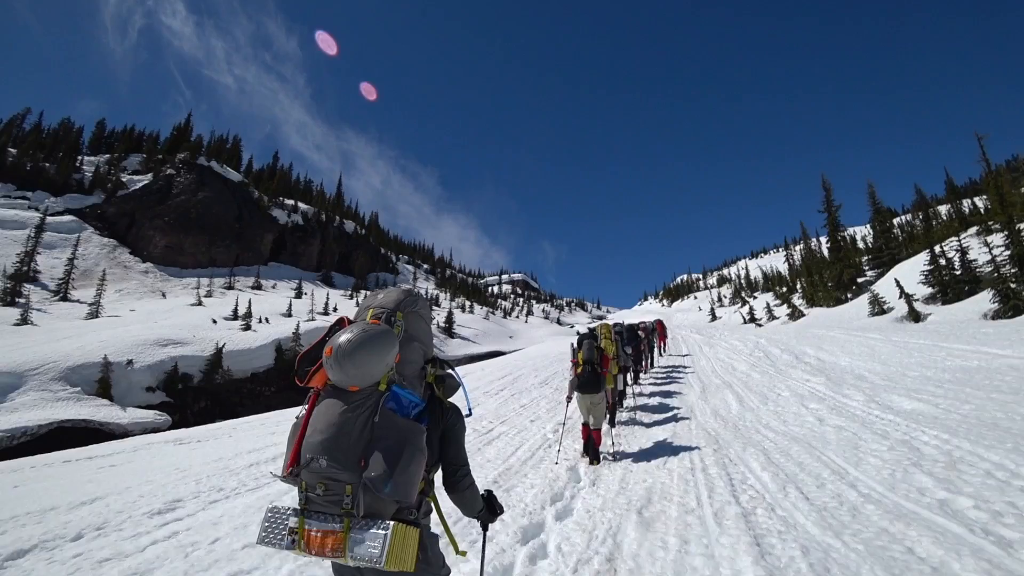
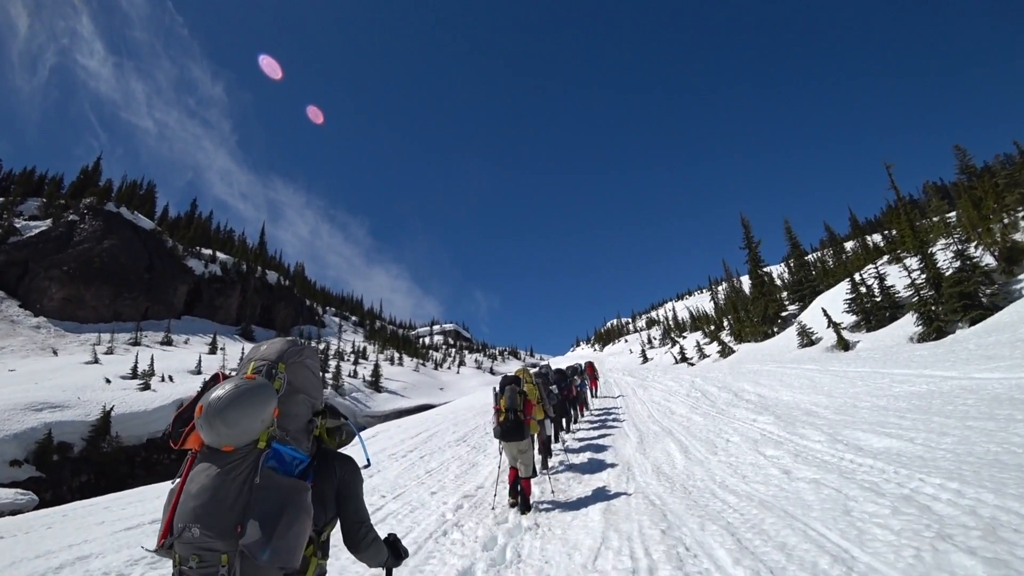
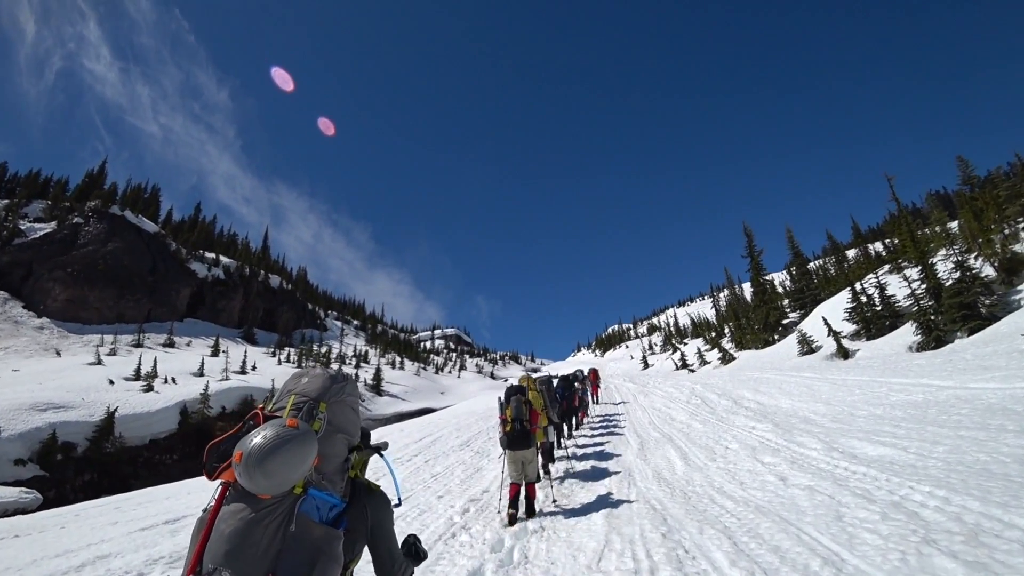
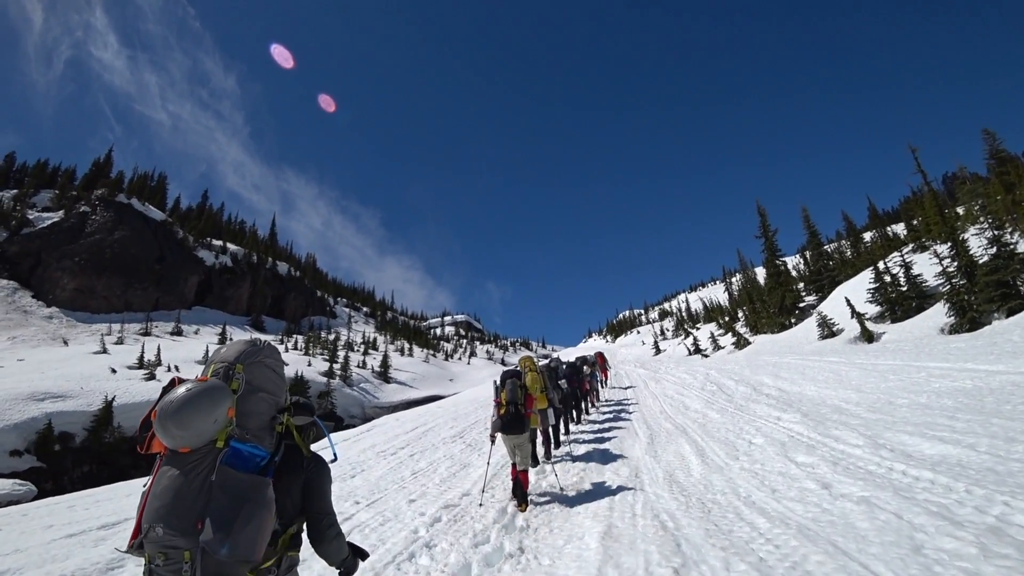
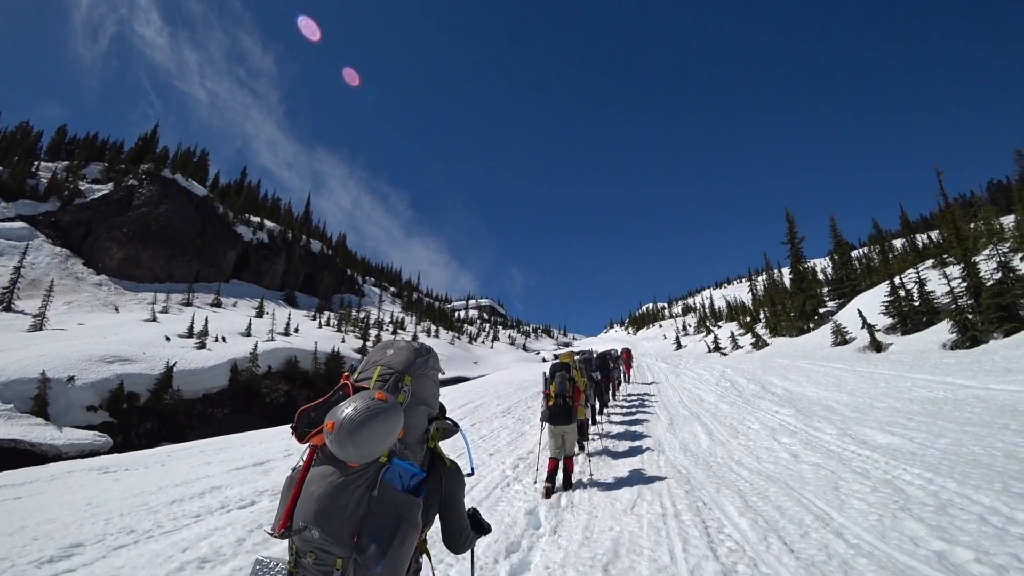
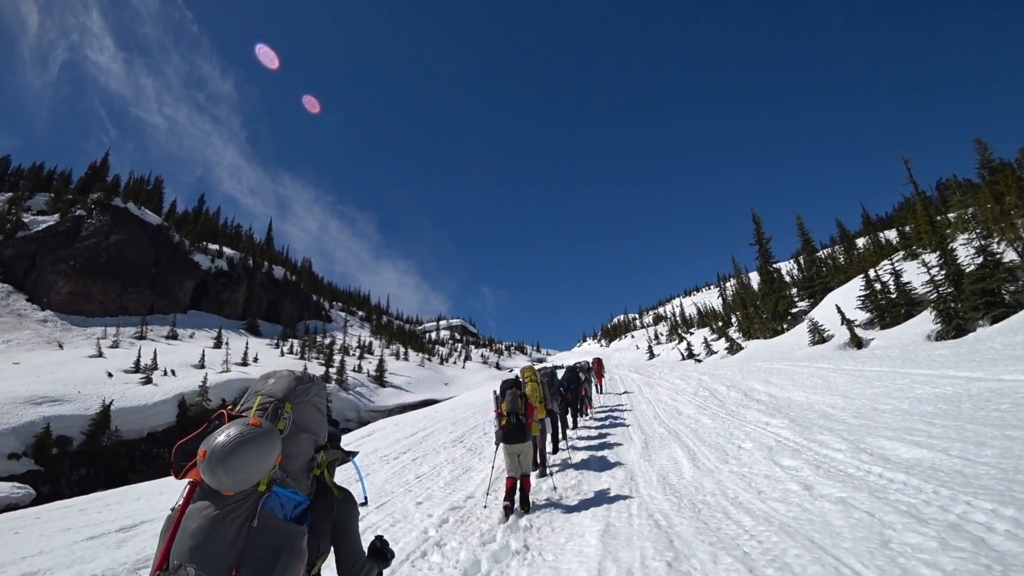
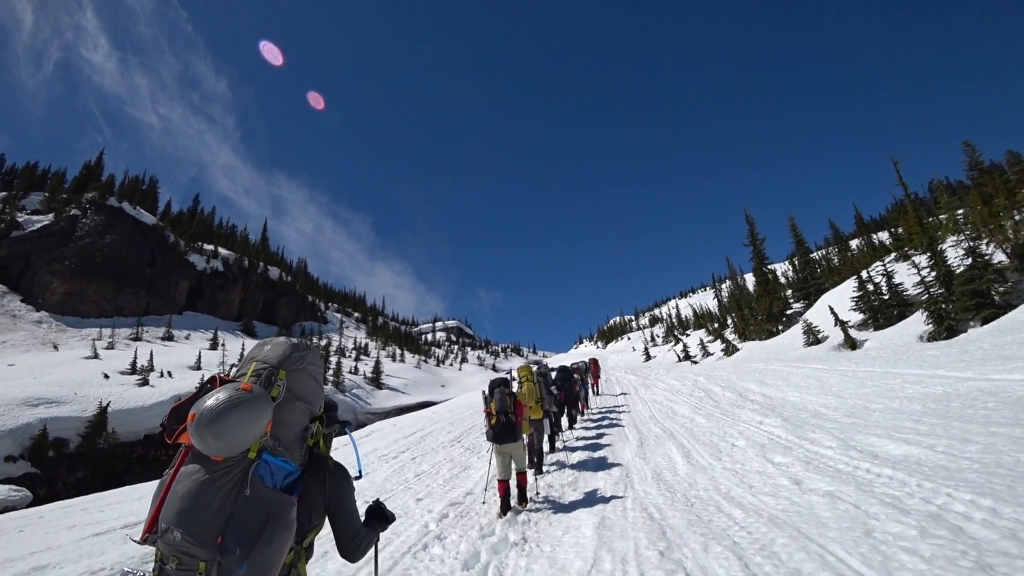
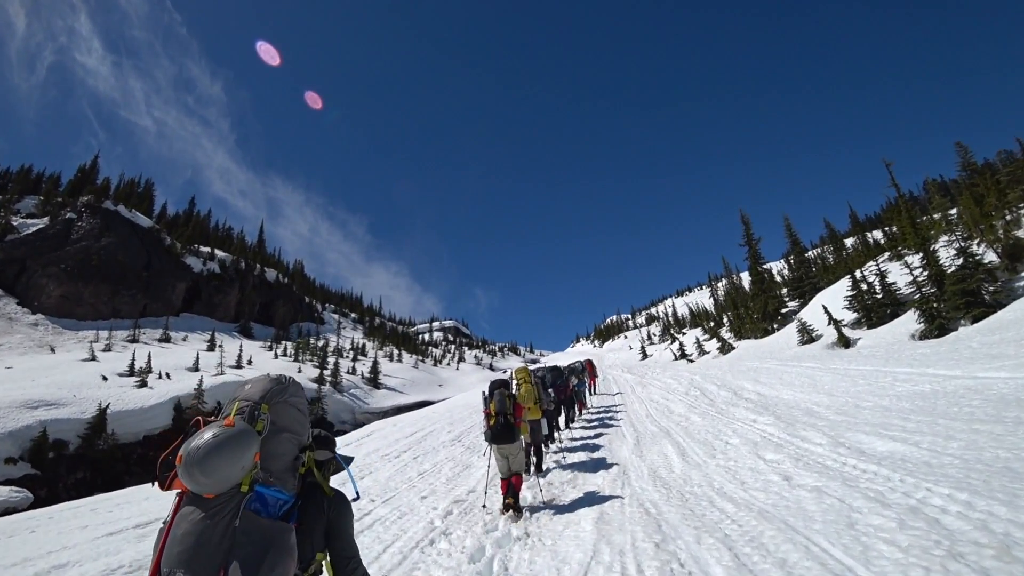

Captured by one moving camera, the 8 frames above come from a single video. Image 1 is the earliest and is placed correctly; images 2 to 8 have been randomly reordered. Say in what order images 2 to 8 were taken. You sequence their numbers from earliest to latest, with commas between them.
5, 3, 2, 8, 7, 6, 4
